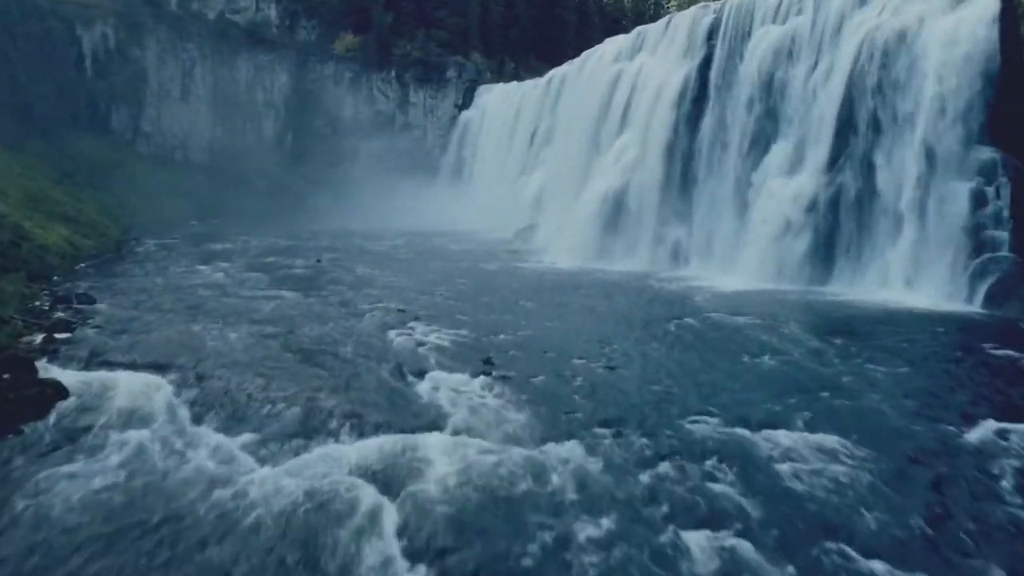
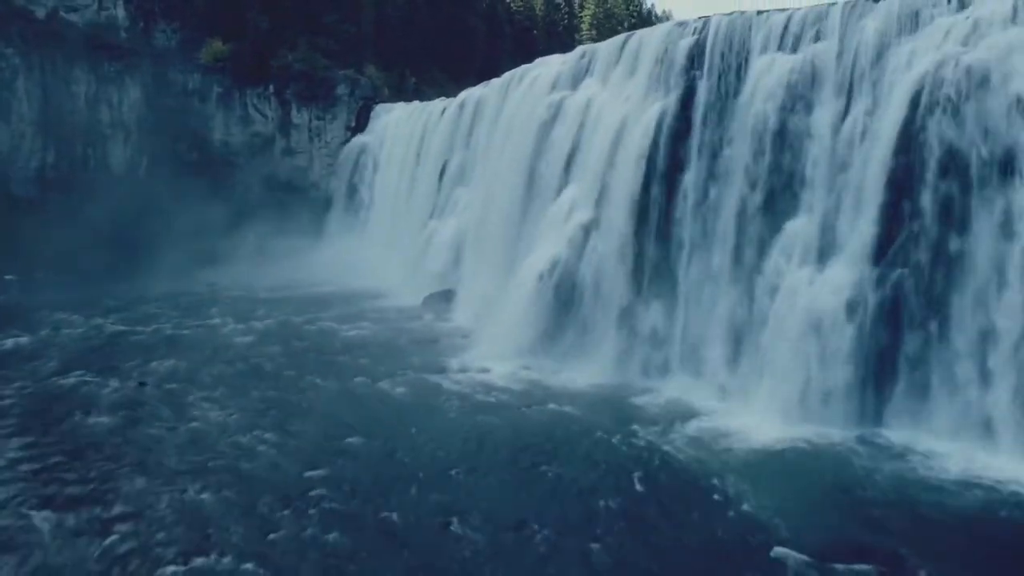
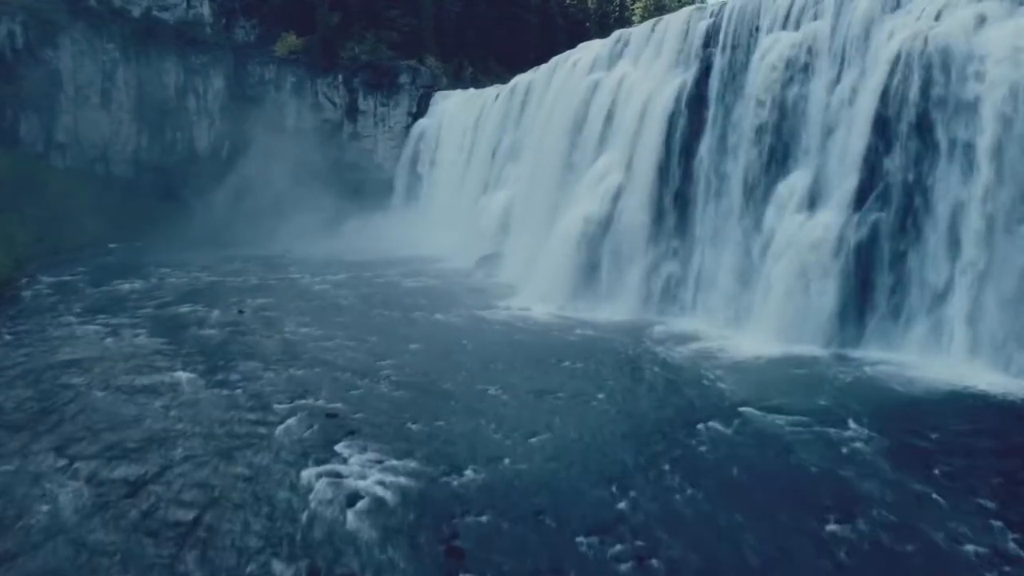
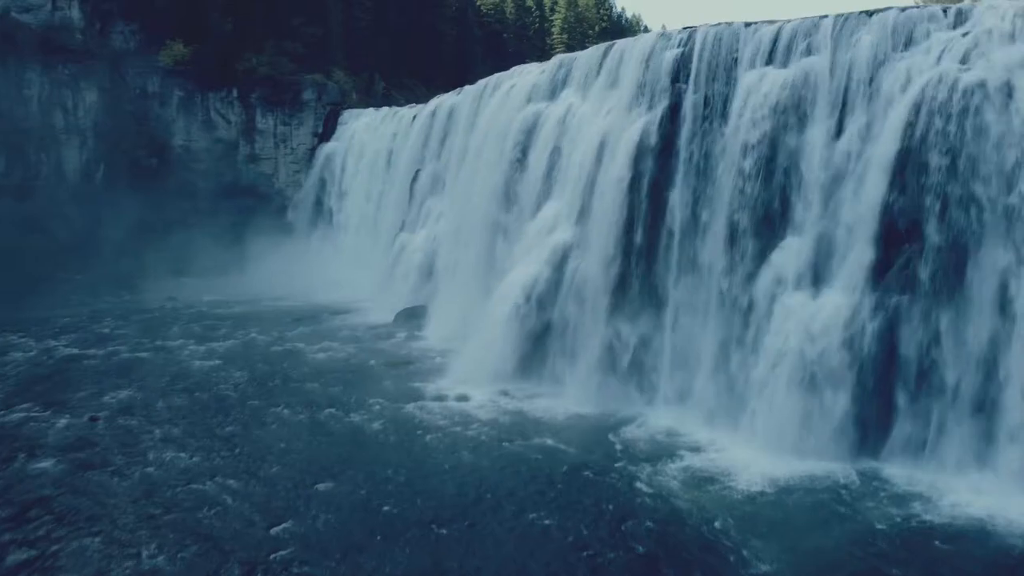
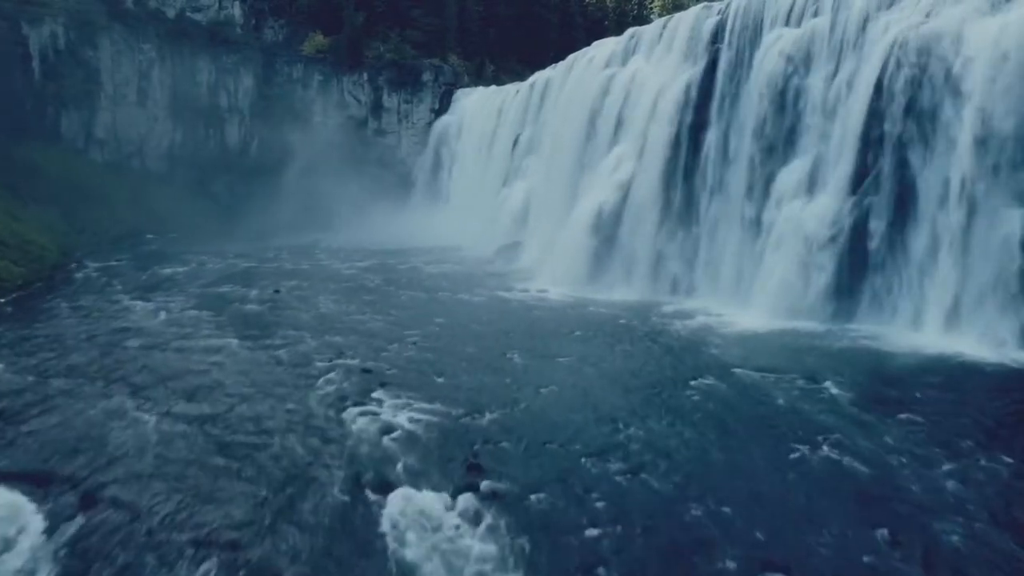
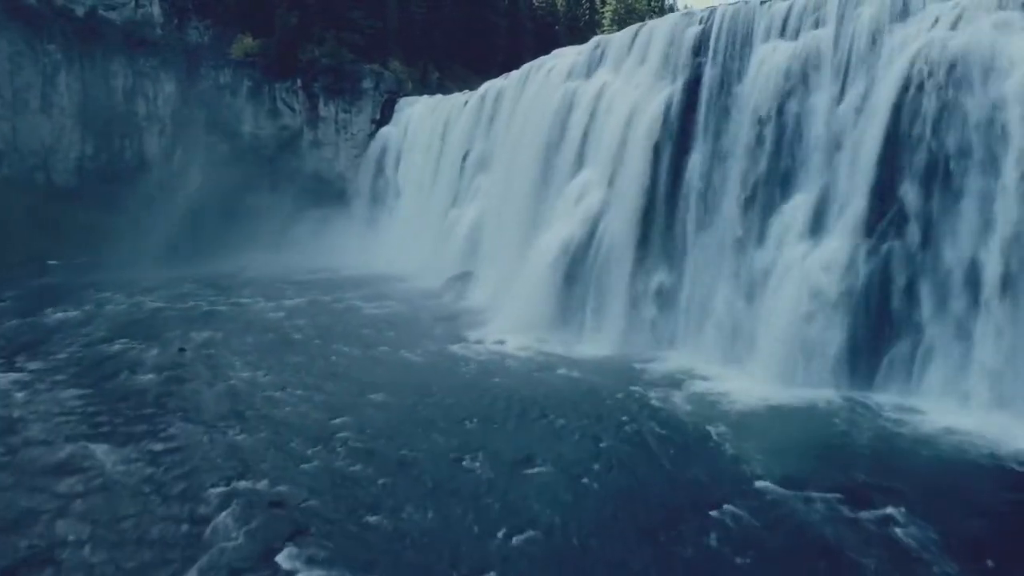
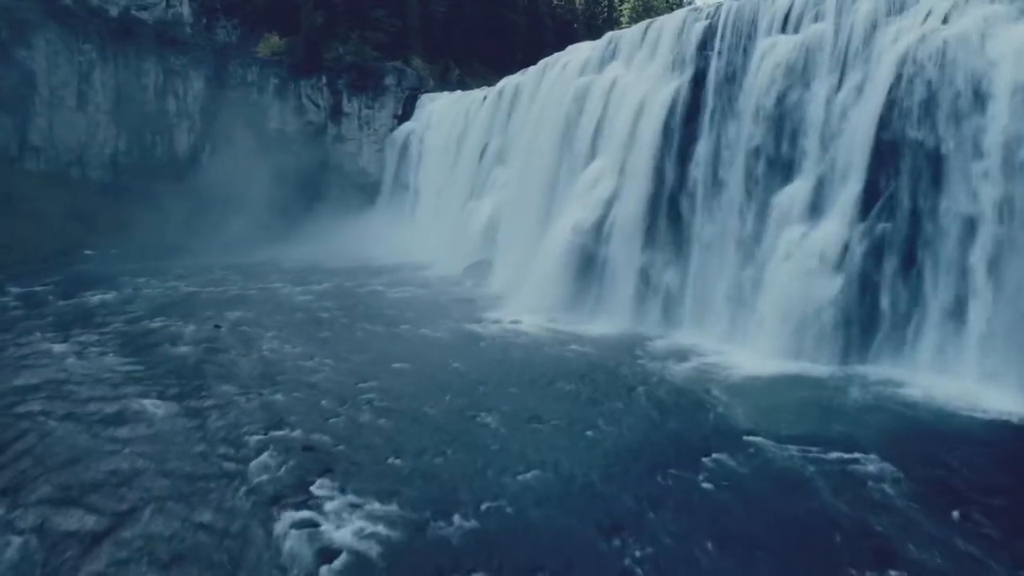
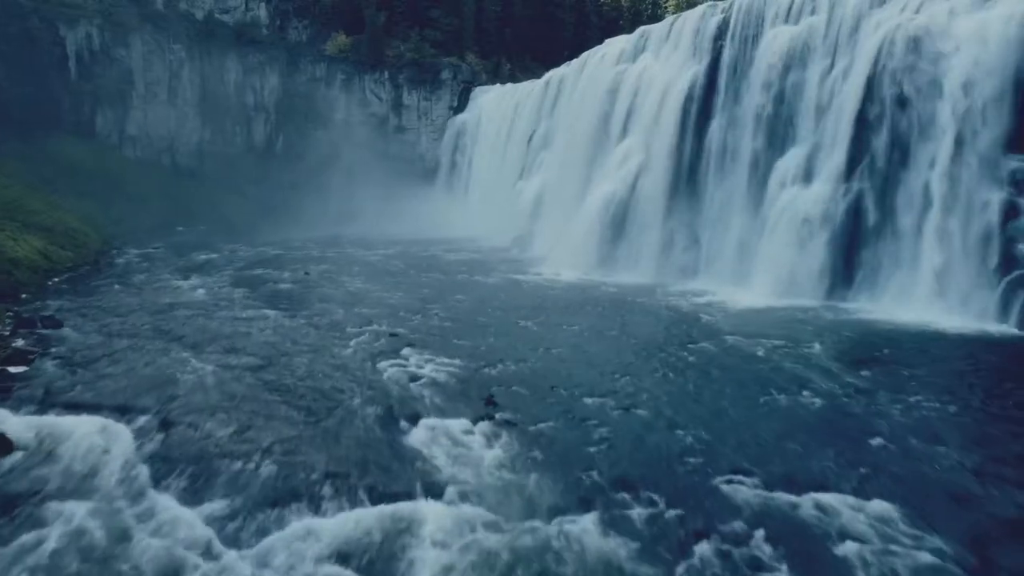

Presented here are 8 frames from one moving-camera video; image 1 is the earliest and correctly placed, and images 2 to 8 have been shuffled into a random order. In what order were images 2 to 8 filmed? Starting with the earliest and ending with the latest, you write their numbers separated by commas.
8, 5, 3, 7, 6, 2, 4
